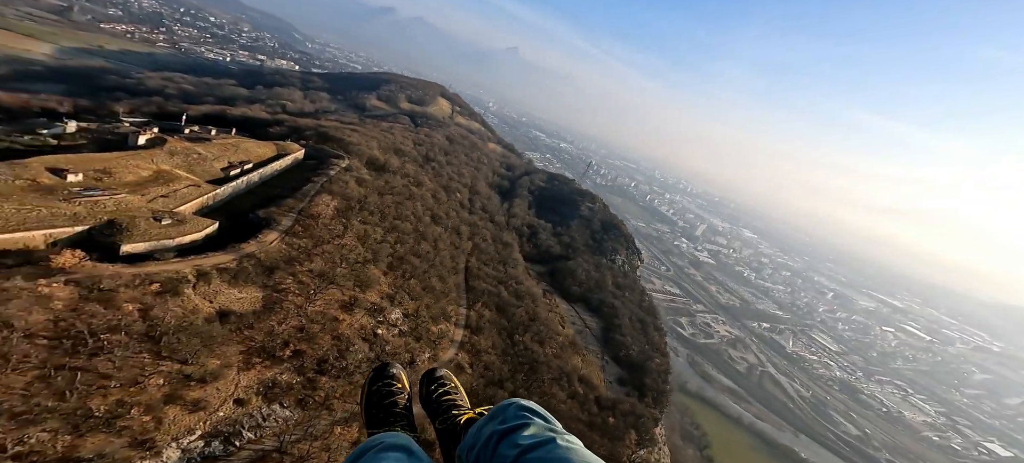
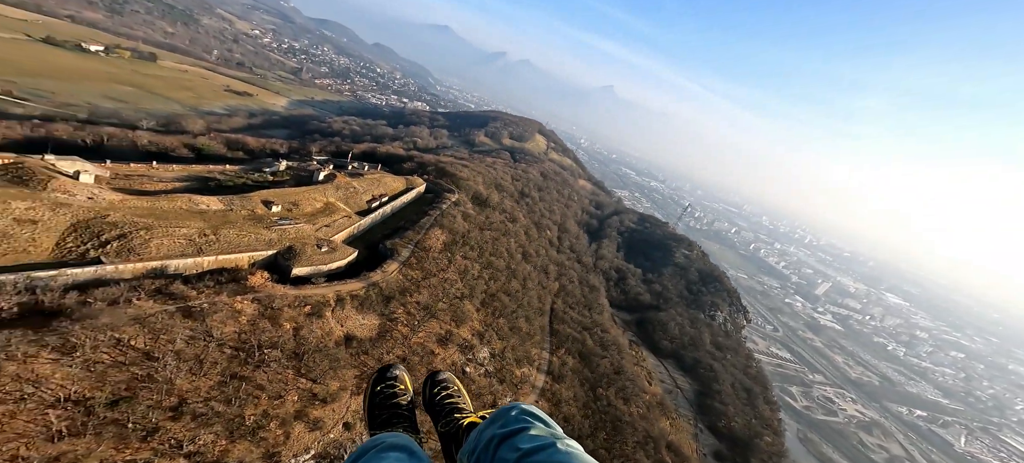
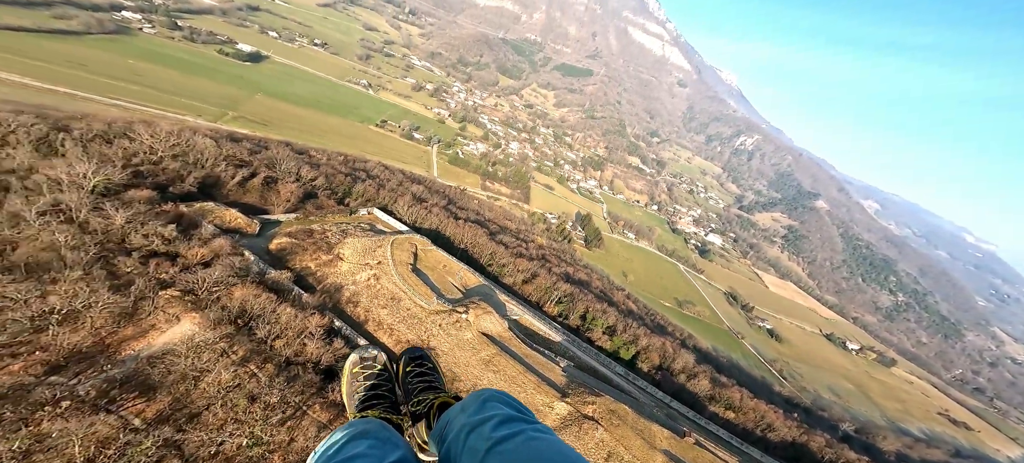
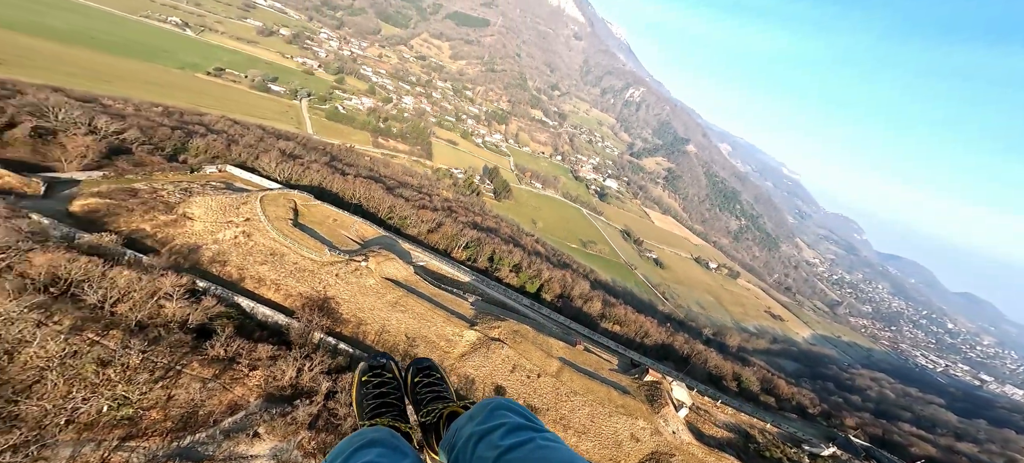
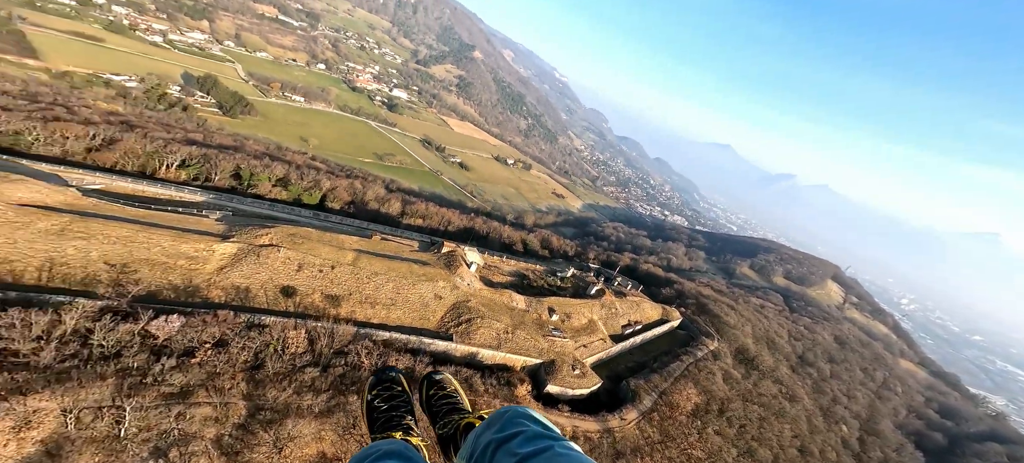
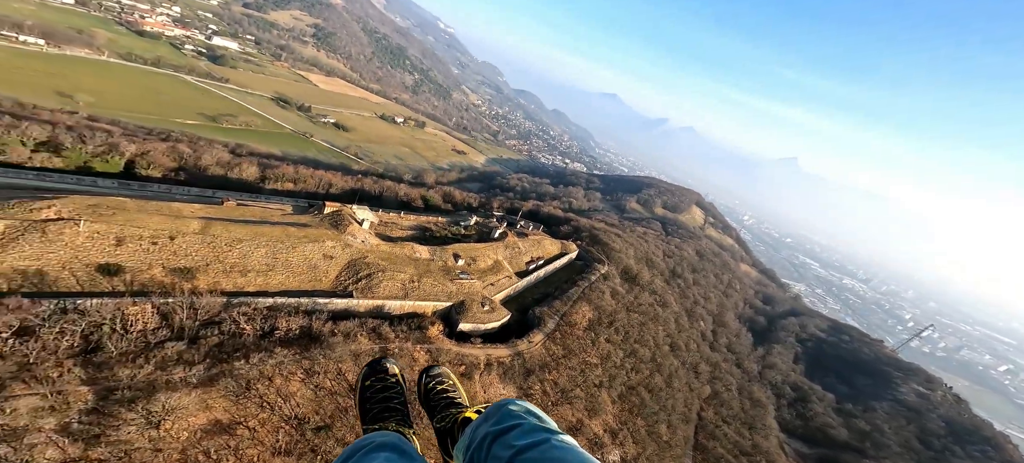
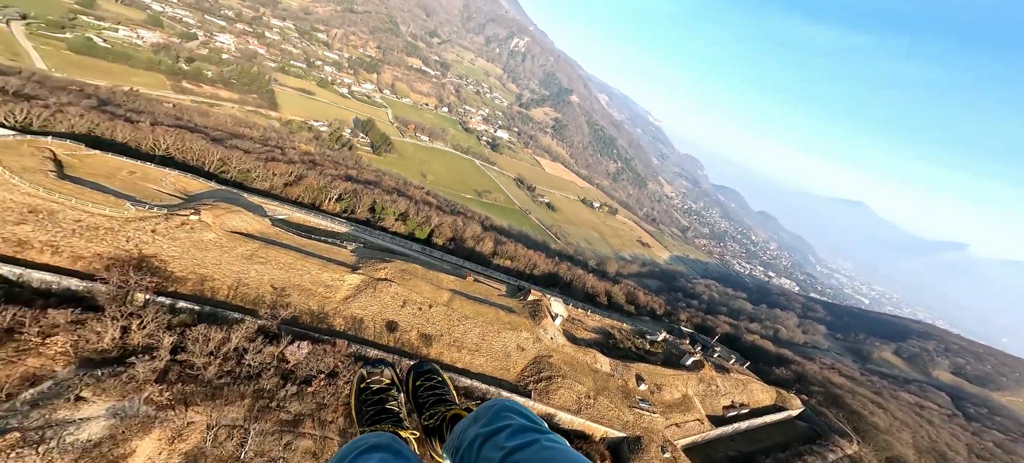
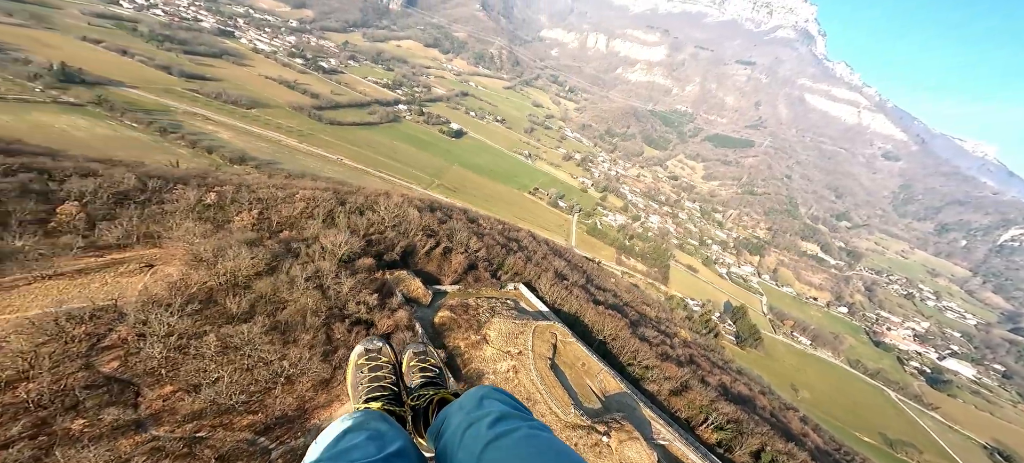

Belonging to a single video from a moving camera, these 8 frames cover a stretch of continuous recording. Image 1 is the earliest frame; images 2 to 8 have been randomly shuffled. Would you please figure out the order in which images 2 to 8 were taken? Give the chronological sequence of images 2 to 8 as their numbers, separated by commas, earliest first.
2, 6, 5, 7, 4, 3, 8
